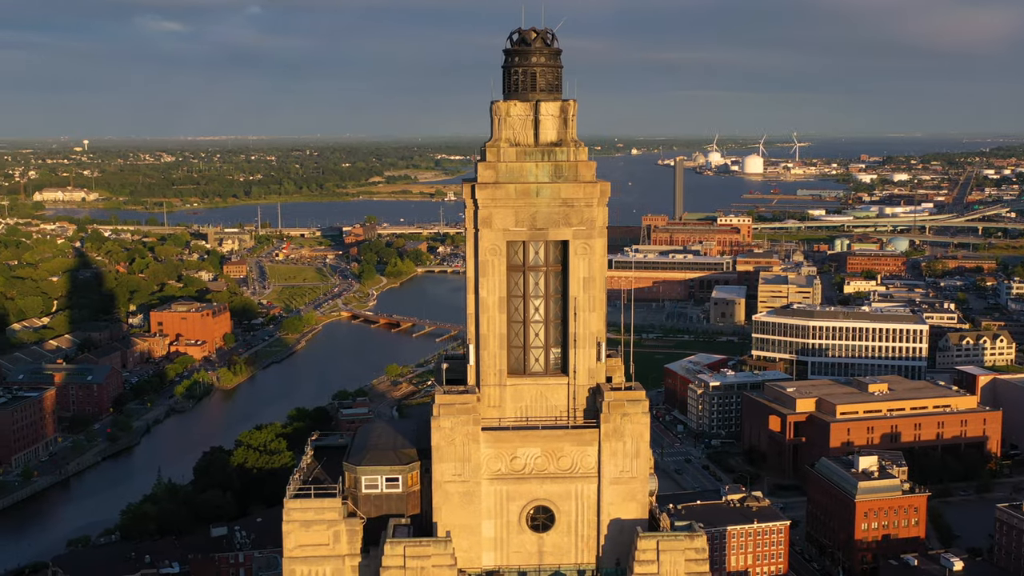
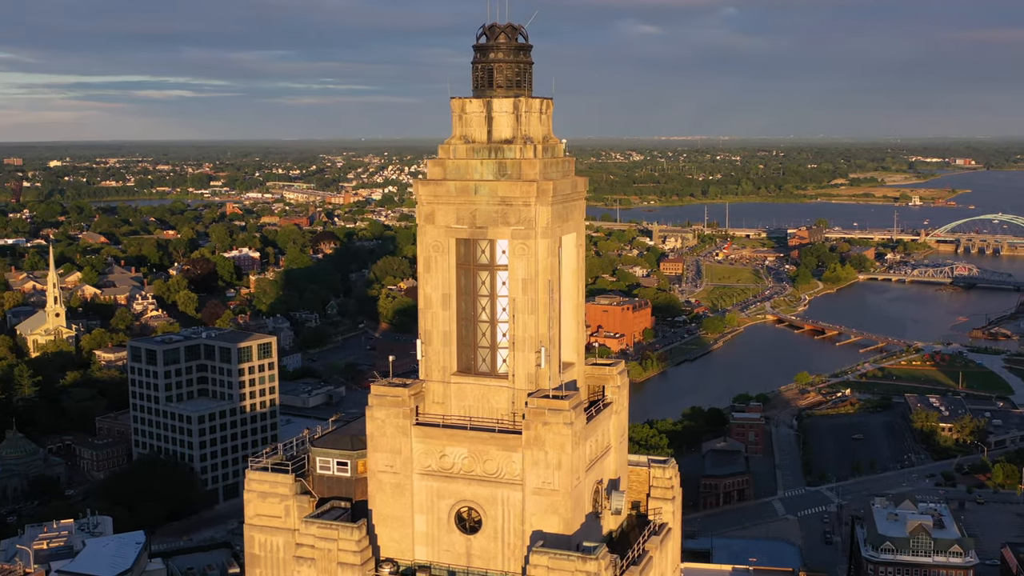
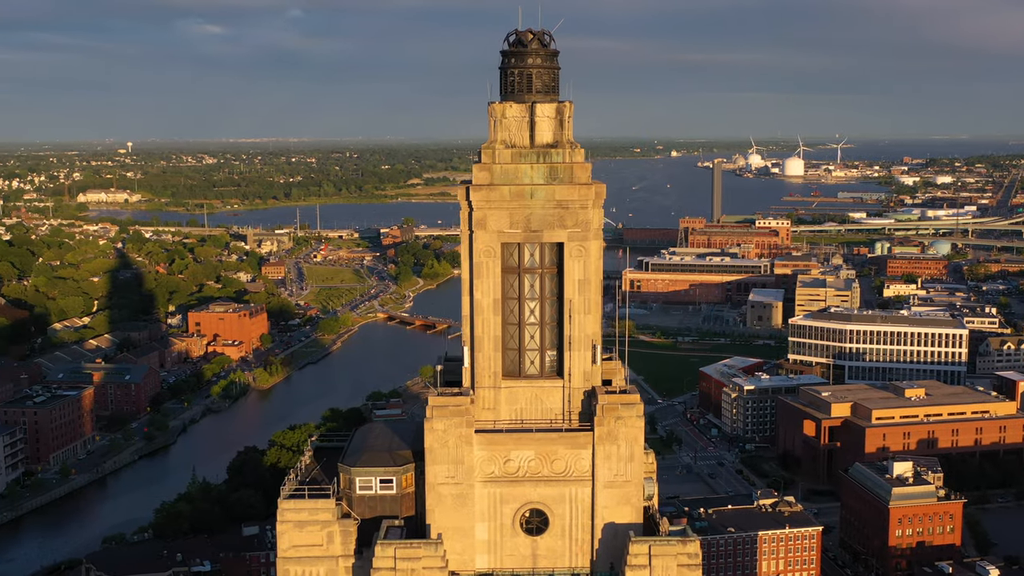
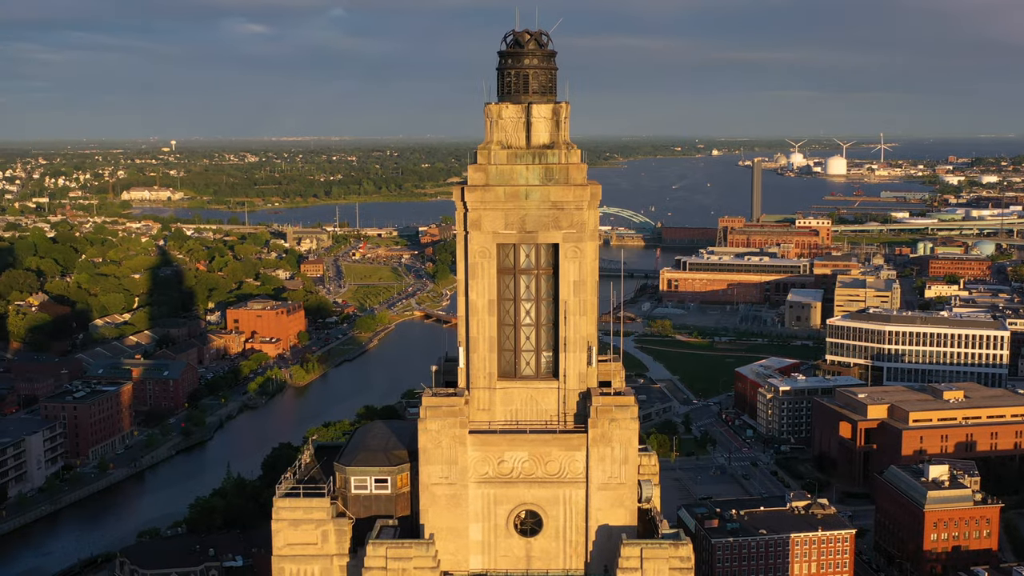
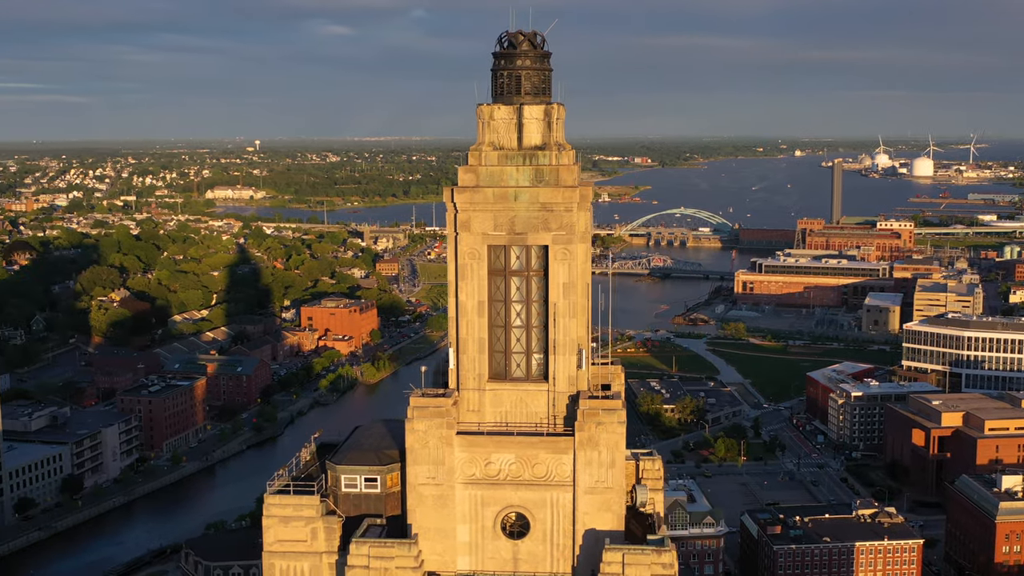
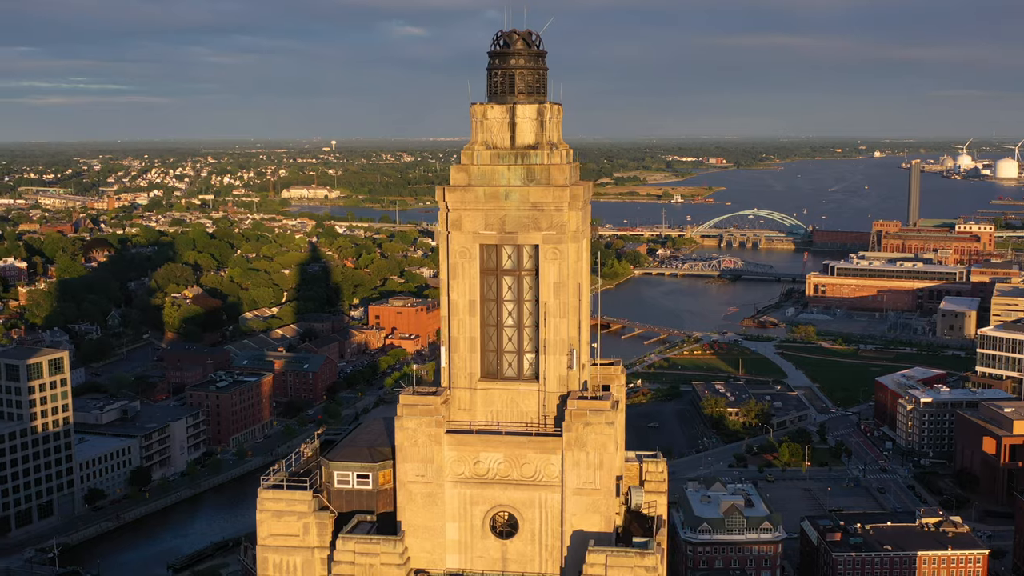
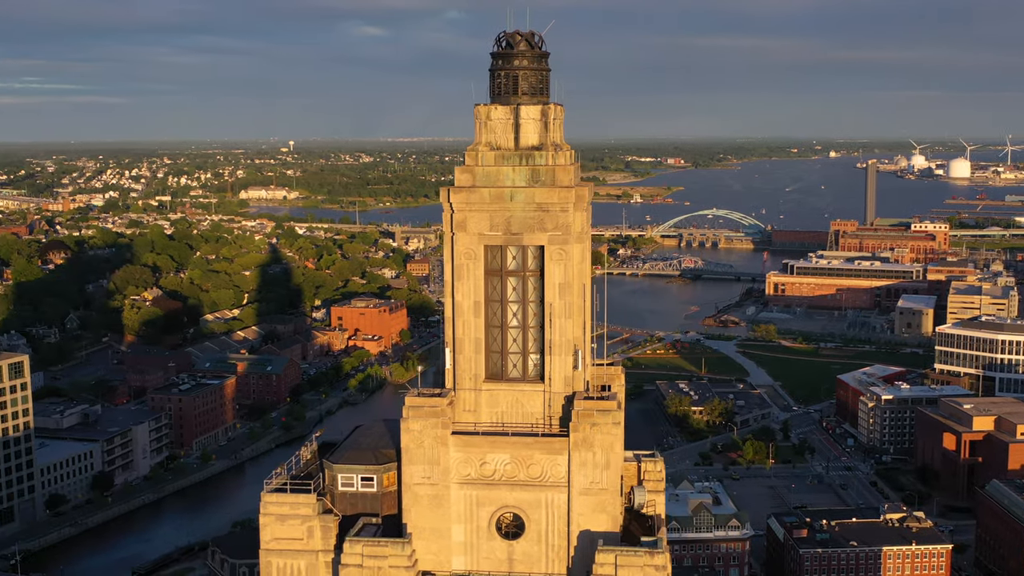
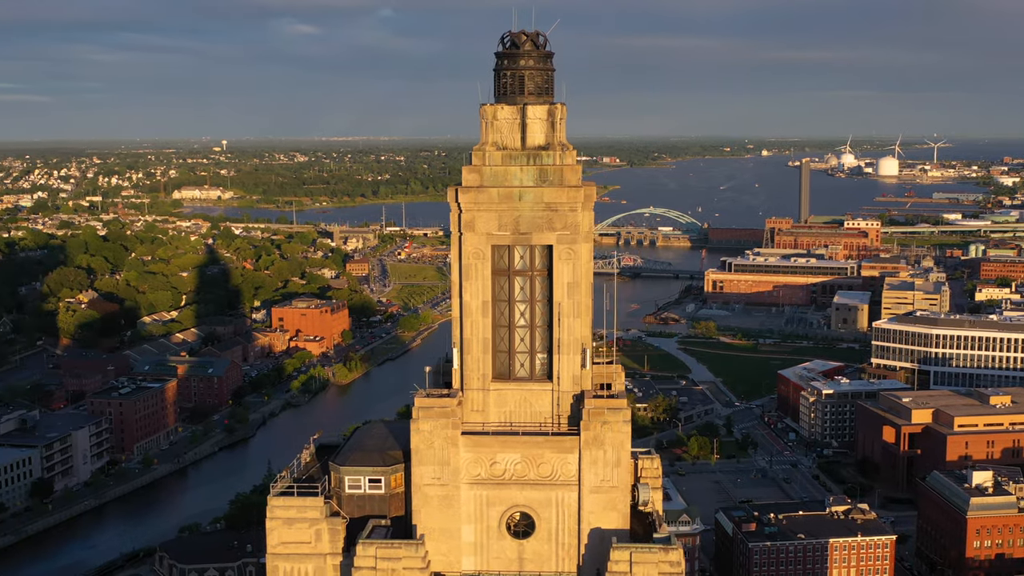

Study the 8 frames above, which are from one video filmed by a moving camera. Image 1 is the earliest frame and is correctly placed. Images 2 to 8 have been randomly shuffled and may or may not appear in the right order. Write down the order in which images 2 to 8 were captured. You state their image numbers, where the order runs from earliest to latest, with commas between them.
3, 4, 8, 5, 7, 6, 2
